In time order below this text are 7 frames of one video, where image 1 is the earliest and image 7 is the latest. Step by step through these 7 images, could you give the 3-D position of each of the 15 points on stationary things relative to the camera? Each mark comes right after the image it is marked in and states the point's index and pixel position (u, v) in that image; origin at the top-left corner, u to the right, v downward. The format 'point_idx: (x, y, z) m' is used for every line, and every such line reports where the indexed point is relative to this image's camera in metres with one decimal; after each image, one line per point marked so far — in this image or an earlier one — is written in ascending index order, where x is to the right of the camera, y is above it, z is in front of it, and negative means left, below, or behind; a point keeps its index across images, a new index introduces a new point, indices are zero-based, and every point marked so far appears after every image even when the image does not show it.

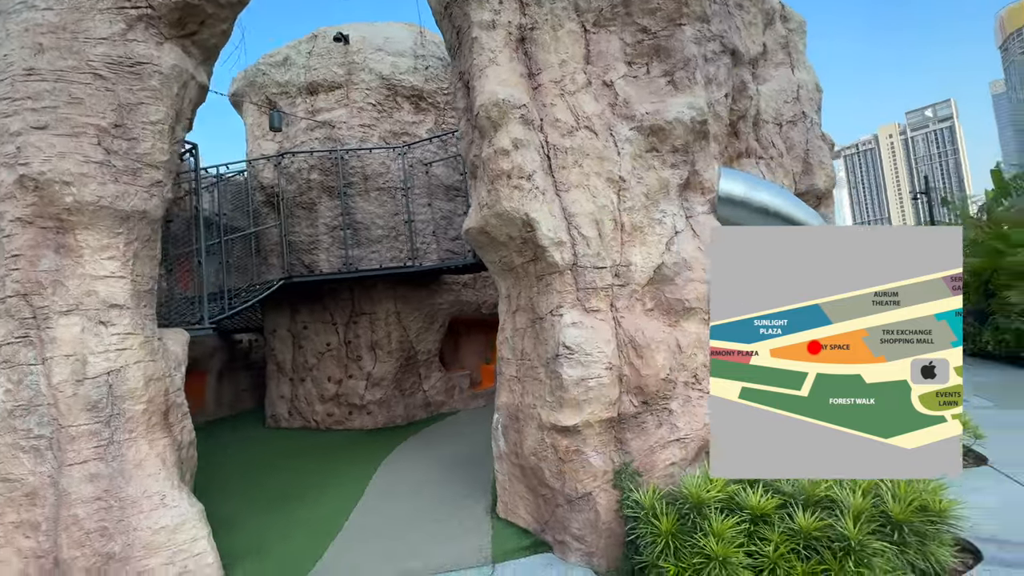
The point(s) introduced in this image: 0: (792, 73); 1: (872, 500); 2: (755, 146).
0: (+4.8, +3.7, +8.0) m
1: (+2.4, -1.4, +3.2) m
2: (+3.5, +2.1, +6.8) m
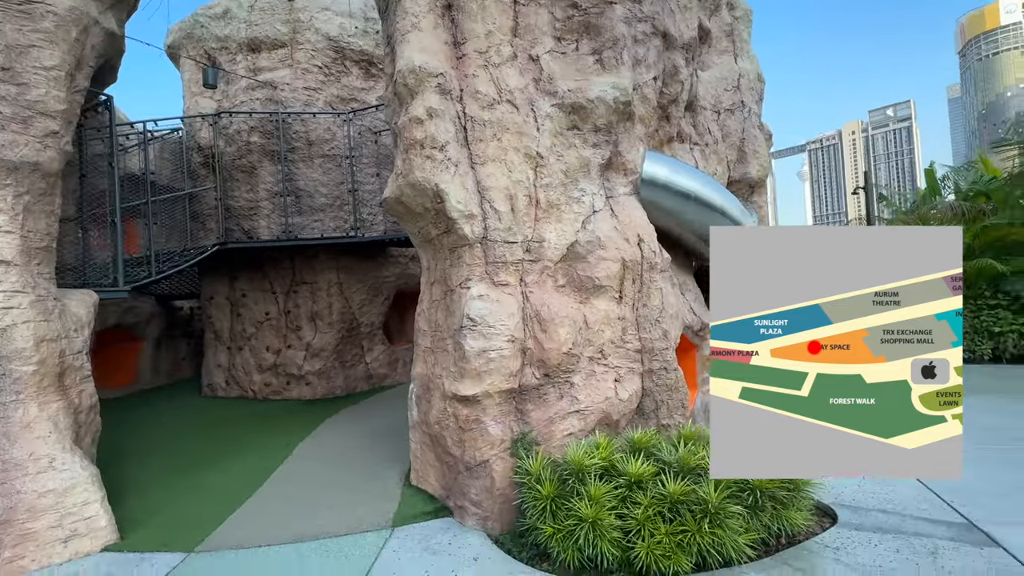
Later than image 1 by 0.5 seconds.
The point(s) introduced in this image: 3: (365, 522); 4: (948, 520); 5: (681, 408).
0: (+3.9, +3.9, +8.1) m
1: (+1.6, -1.3, +3.4) m
2: (+2.6, +2.3, +7.0) m
3: (-1.3, -2.1, +4.2) m
4: (+3.4, -1.8, +3.6) m
5: (+1.8, -1.3, +5.0) m
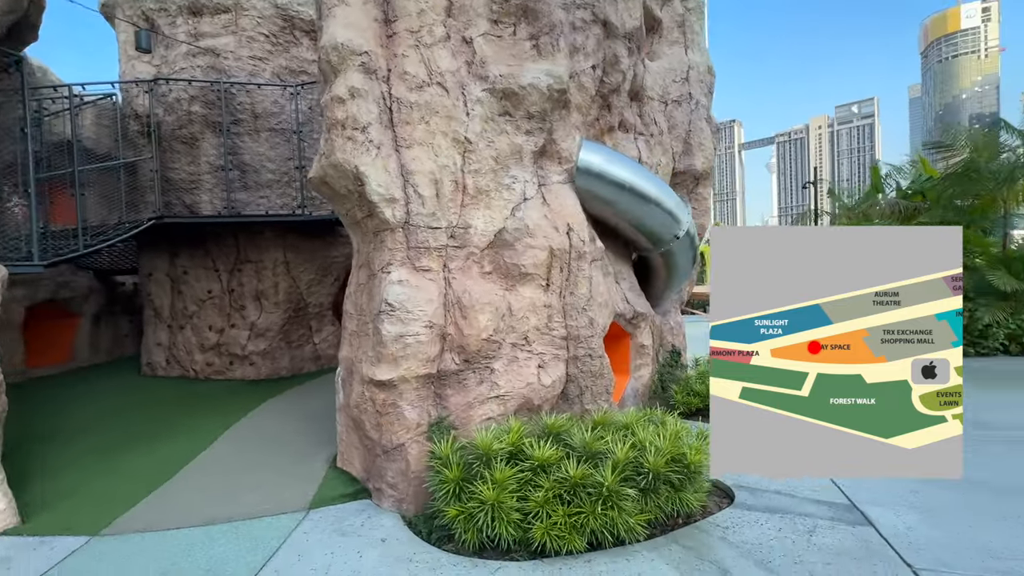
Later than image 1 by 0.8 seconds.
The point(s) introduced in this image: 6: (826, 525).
0: (+3.0, +4.1, +8.2) m
1: (+0.9, -1.3, +3.6) m
2: (+1.8, +2.5, +7.0) m
3: (-2.1, -2.0, +4.2) m
4: (+2.6, -1.8, +3.9) m
5: (+1.0, -1.2, +5.1) m
6: (+2.3, -1.8, +3.5) m
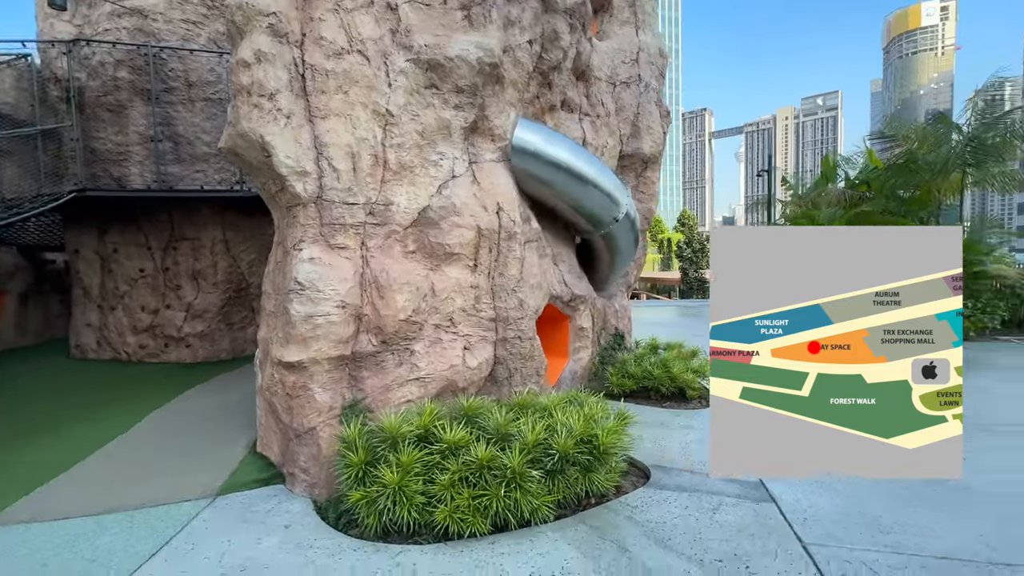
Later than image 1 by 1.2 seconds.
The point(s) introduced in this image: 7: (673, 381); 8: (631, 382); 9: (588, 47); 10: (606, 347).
0: (+2.1, +4.4, +8.1) m
1: (+0.3, -1.1, +3.6) m
2: (+1.0, +2.7, +6.9) m
3: (-2.8, -1.8, +4.1) m
4: (+1.9, -1.6, +4.0) m
5: (+0.3, -1.0, +5.1) m
6: (+1.7, -1.6, +3.6) m
7: (+2.0, -1.2, +5.9) m
8: (+1.5, -1.2, +6.0) m
9: (+1.1, +3.6, +6.9) m
10: (+1.5, -0.9, +7.3) m
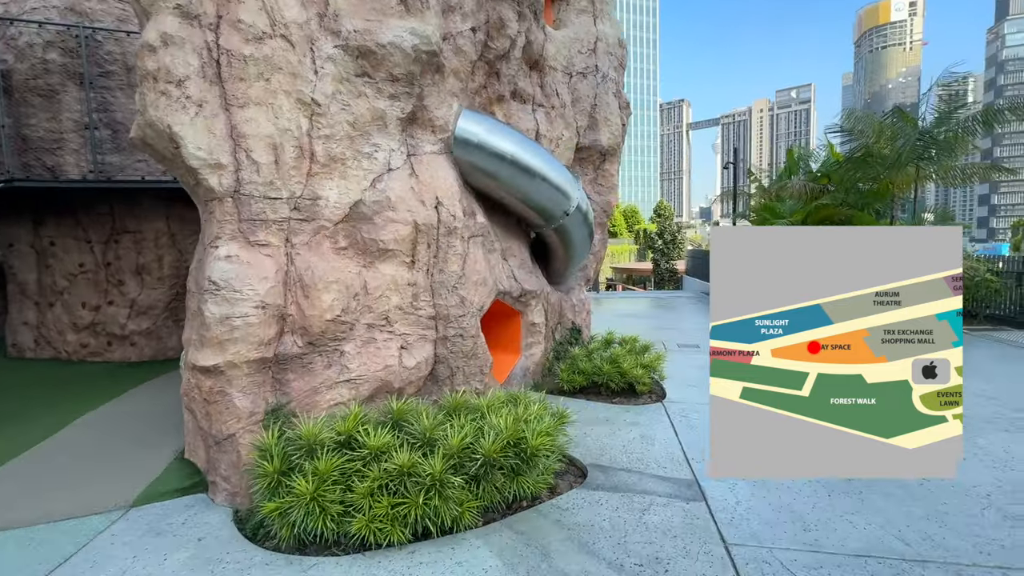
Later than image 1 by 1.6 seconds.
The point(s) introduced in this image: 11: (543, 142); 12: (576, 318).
0: (+1.4, +4.5, +8.0) m
1: (-0.3, -1.1, +3.5) m
2: (+0.3, +2.8, +6.8) m
3: (-3.3, -1.8, +3.8) m
4: (+1.4, -1.6, +4.0) m
5: (-0.4, -0.9, +5.0) m
6: (+1.1, -1.6, +3.6) m
7: (+1.4, -1.1, +5.9) m
8: (+0.9, -1.1, +6.0) m
9: (+0.4, +3.6, +6.7) m
10: (+0.8, -0.8, +7.2) m
11: (+0.4, +2.1, +6.9) m
12: (+1.1, -0.5, +7.9) m
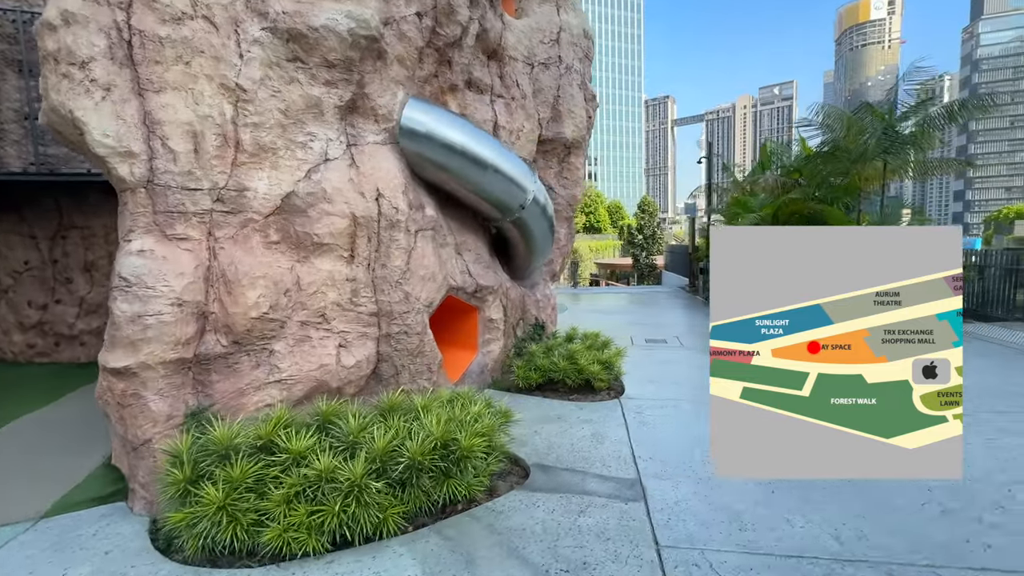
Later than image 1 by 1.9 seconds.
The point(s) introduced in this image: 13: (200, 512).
0: (+0.7, +4.6, +7.8) m
1: (-0.8, -1.1, +3.3) m
2: (-0.3, +2.9, +6.6) m
3: (-3.8, -1.7, +3.6) m
4: (+0.9, -1.5, +3.9) m
5: (-0.9, -0.9, +4.8) m
6: (+0.6, -1.6, +3.5) m
7: (+0.8, -1.0, +5.8) m
8: (+0.3, -1.1, +5.8) m
9: (-0.2, +3.7, +6.6) m
10: (+0.2, -0.8, +7.1) m
11: (-0.2, +2.2, +6.8) m
12: (+0.5, -0.4, +7.8) m
13: (-1.9, -1.4, +2.9) m
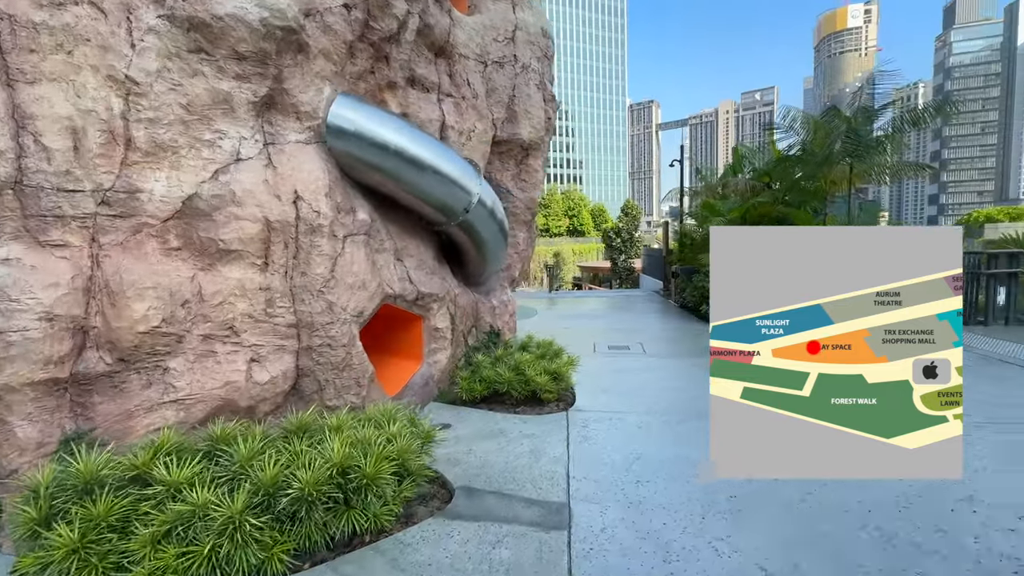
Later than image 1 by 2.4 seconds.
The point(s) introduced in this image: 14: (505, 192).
0: (0.0, +4.5, +7.6) m
1: (-1.4, -1.1, +3.0) m
2: (-1.0, +2.8, +6.3) m
3: (-4.4, -1.8, +3.2) m
4: (+0.3, -1.6, +3.6) m
5: (-1.5, -1.0, +4.5) m
6: (0.0, -1.7, +3.2) m
7: (+0.2, -1.1, +5.5) m
8: (-0.4, -1.2, +5.5) m
9: (-0.9, +3.6, +6.3) m
10: (-0.5, -0.9, +6.8) m
11: (-0.9, +2.1, +6.5) m
12: (-0.3, -0.5, +7.5) m
13: (-2.5, -1.5, +2.5) m
14: (-0.1, +1.6, +7.9) m
